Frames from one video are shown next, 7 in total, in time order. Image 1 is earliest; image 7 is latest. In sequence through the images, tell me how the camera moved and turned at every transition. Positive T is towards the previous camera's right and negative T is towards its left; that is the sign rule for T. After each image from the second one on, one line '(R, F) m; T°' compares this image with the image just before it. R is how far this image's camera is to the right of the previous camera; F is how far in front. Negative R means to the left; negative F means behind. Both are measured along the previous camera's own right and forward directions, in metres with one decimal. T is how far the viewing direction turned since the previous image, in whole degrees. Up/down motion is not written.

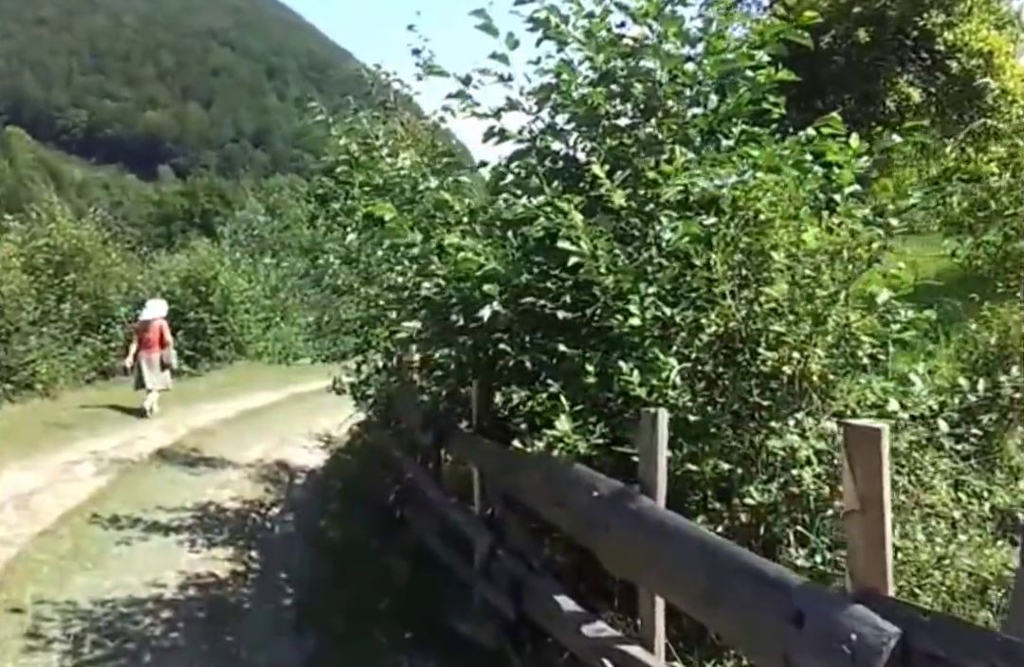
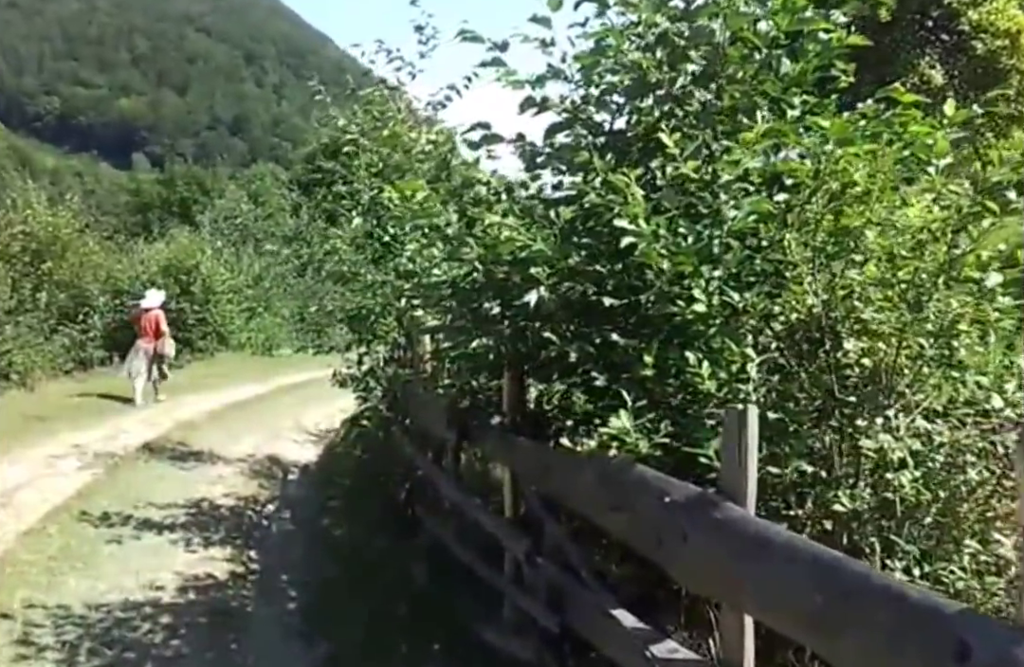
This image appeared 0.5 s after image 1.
(-0.2, +0.3) m; +1°
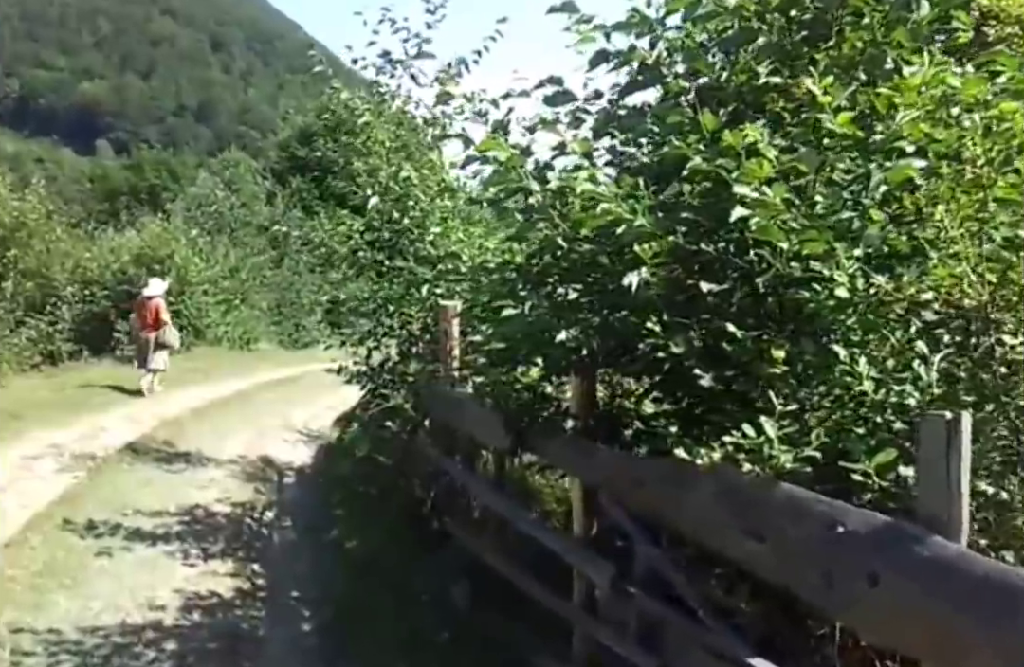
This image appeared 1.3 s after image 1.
(-0.4, +0.5) m; +2°
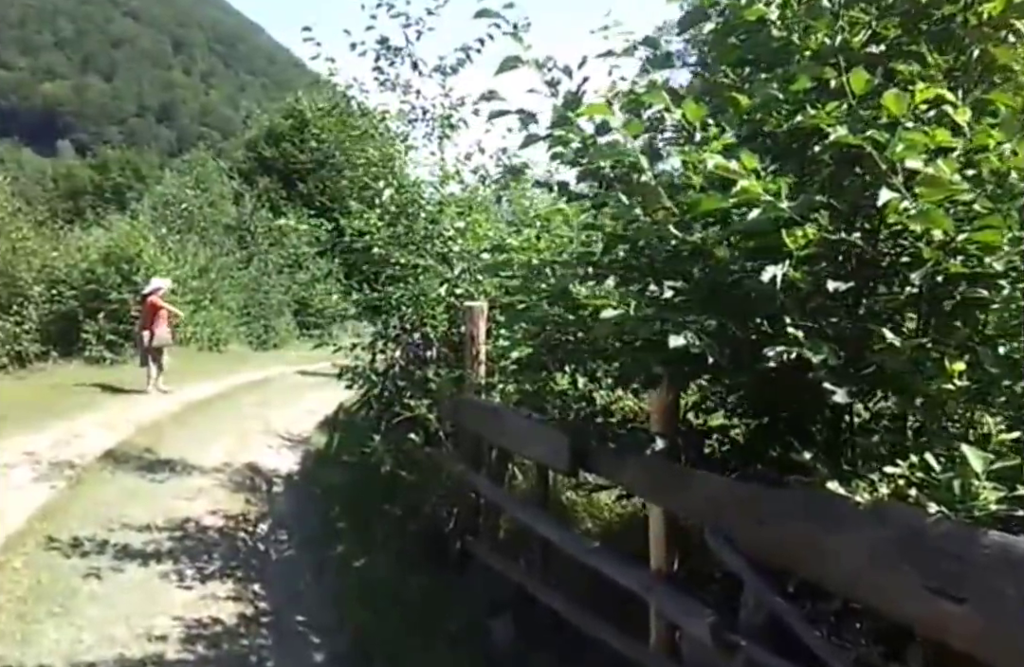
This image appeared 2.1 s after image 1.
(-0.3, +0.4) m; +2°
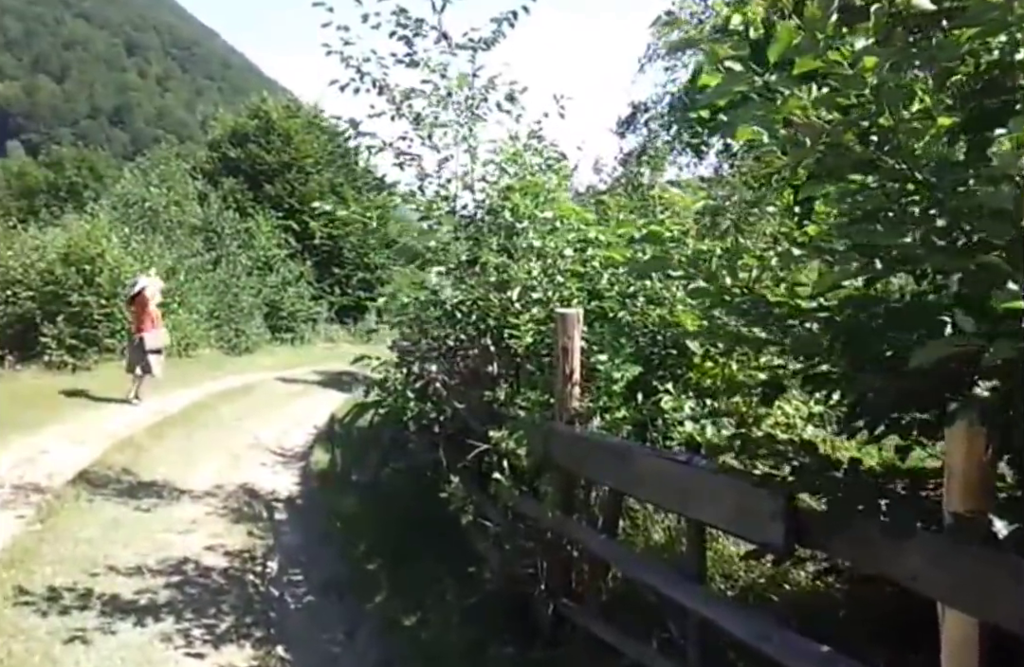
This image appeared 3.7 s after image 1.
(-0.6, +1.0) m; +2°
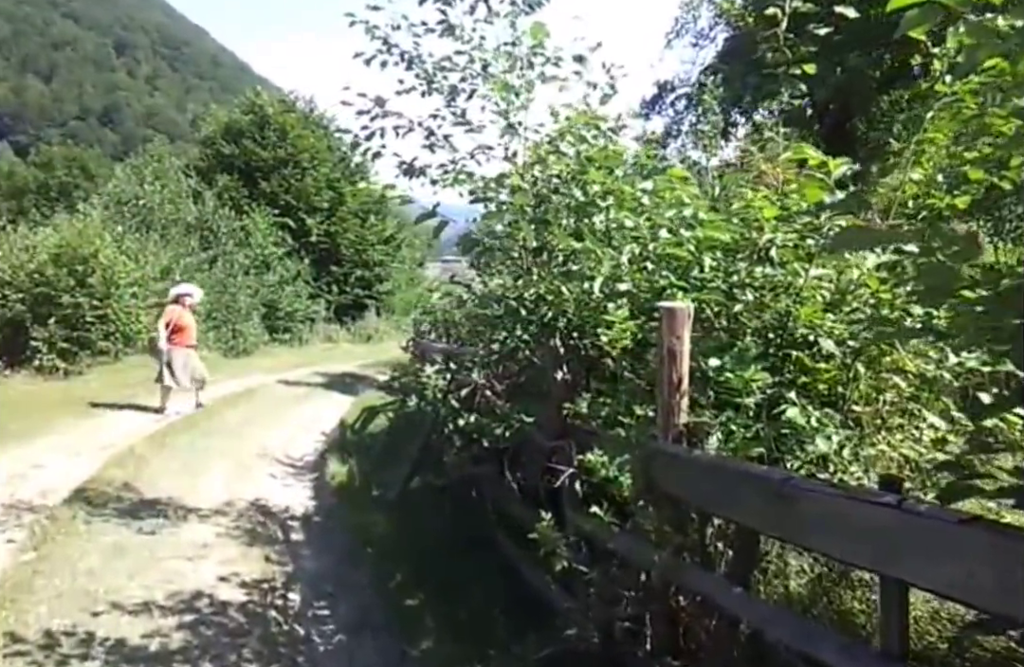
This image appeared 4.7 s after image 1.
(-0.4, +0.7) m; 0°
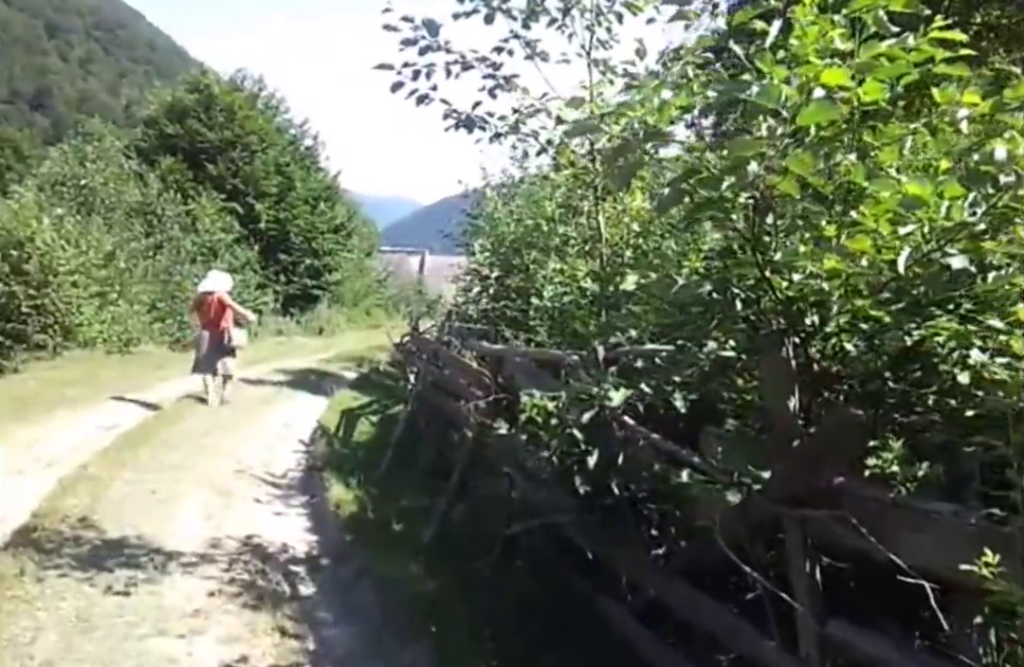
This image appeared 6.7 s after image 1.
(-0.8, +1.5) m; +3°
